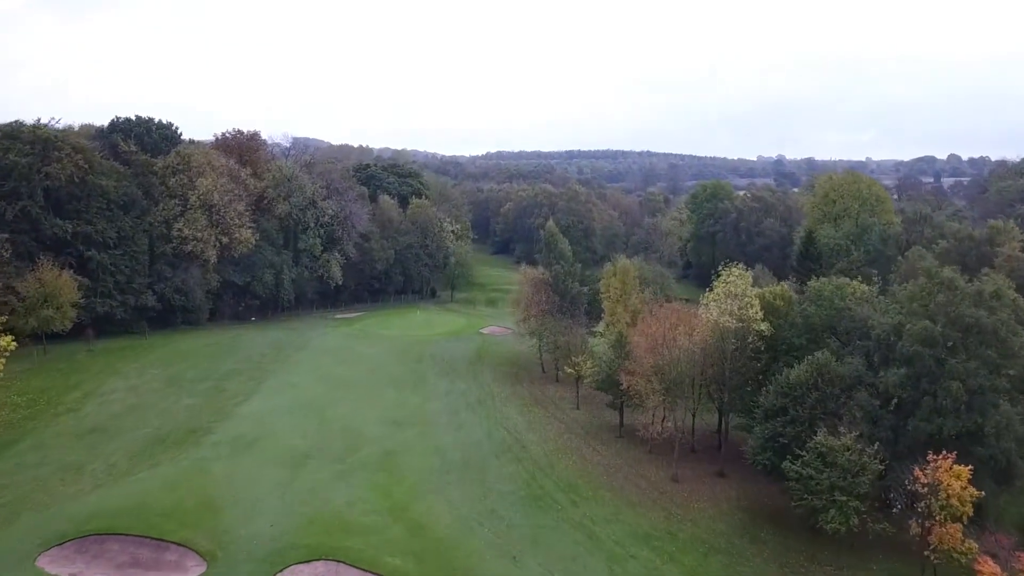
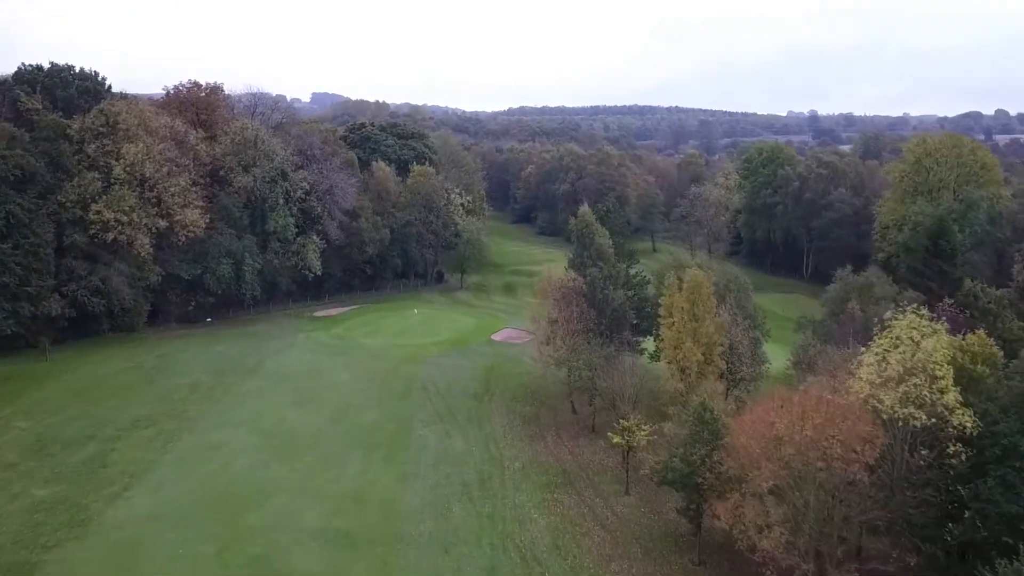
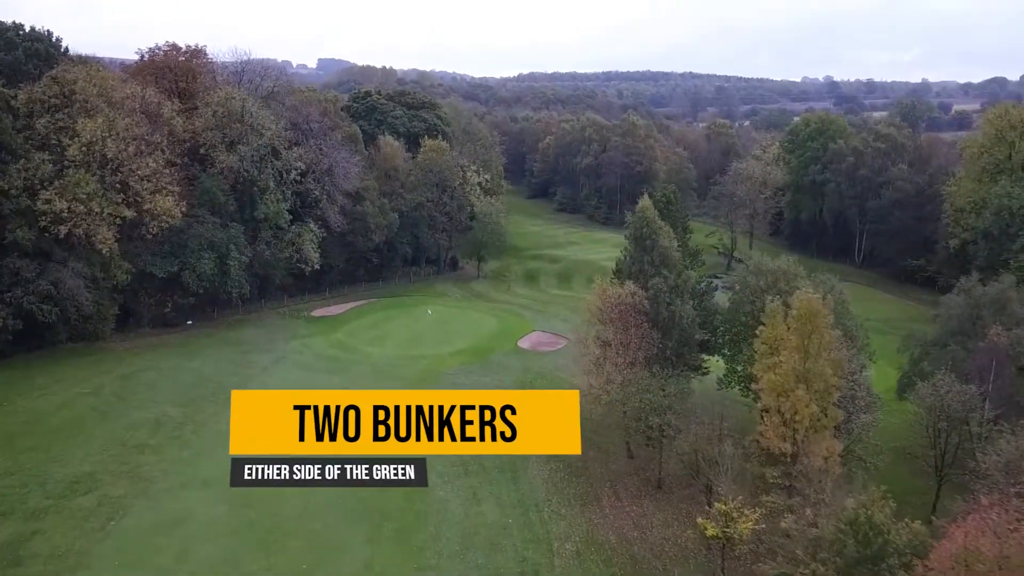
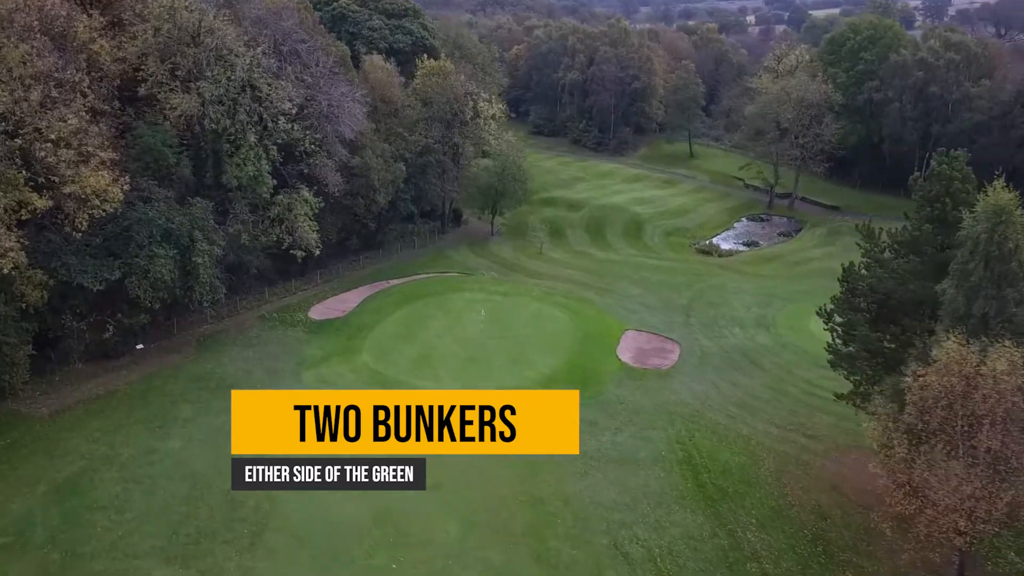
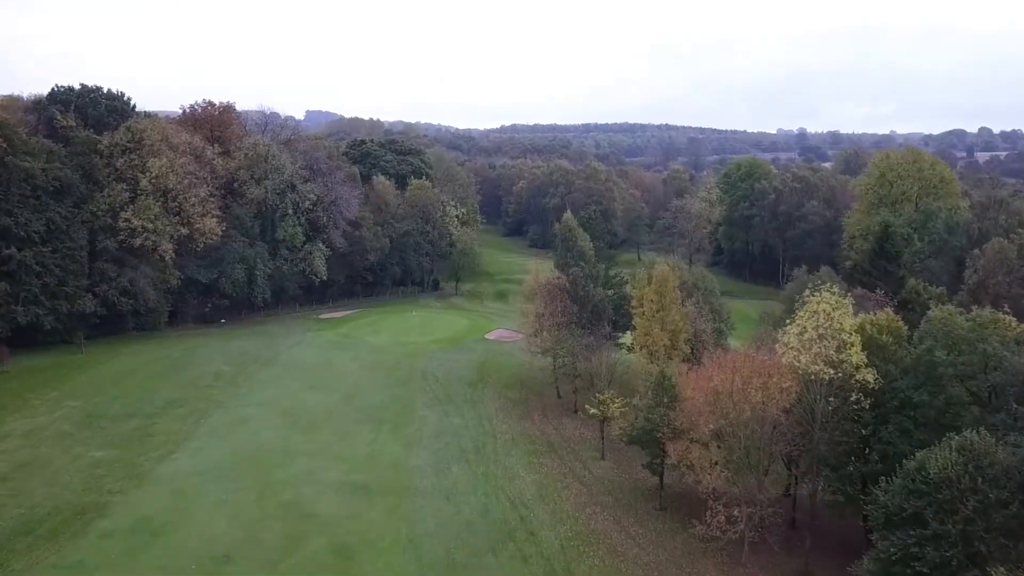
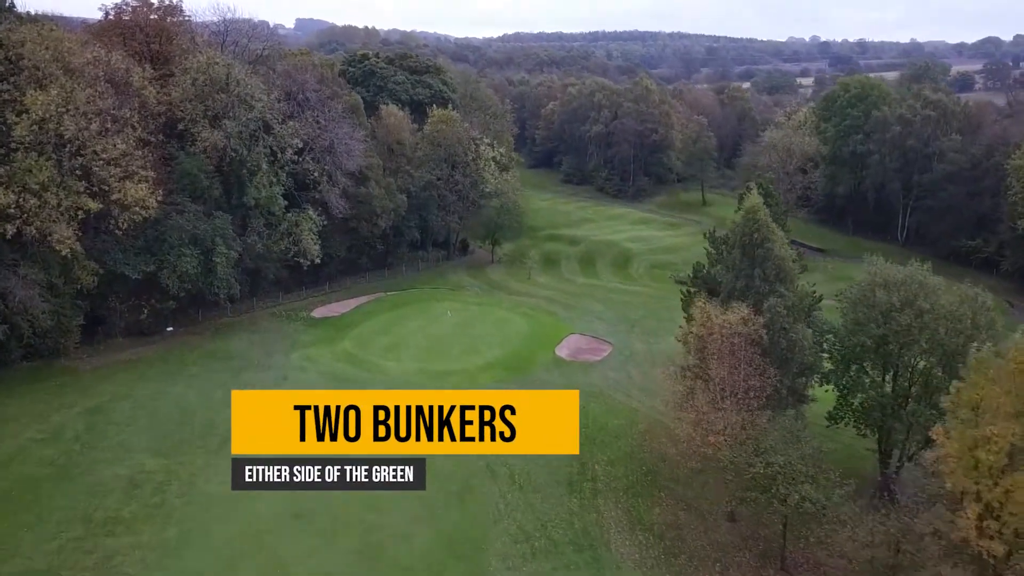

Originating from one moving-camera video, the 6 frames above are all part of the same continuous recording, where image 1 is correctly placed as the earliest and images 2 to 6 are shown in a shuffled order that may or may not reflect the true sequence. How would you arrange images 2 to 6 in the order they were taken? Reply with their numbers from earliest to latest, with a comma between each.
5, 2, 3, 6, 4
